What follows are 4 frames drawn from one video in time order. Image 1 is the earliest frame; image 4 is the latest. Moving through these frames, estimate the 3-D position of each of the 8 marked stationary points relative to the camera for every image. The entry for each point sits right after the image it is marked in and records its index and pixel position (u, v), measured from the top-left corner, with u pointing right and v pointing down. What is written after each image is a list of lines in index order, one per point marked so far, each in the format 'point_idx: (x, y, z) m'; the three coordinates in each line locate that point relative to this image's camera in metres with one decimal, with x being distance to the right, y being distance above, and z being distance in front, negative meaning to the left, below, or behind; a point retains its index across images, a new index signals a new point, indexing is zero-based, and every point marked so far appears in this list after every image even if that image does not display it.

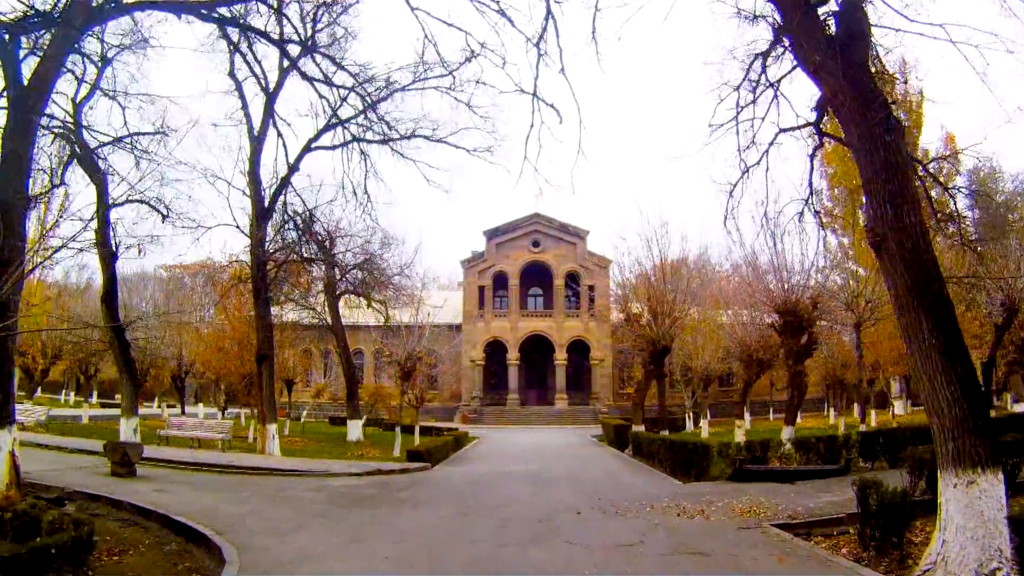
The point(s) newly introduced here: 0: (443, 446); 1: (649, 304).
0: (-1.7, -3.9, +17.8) m
1: (+3.6, -0.5, +19.7) m
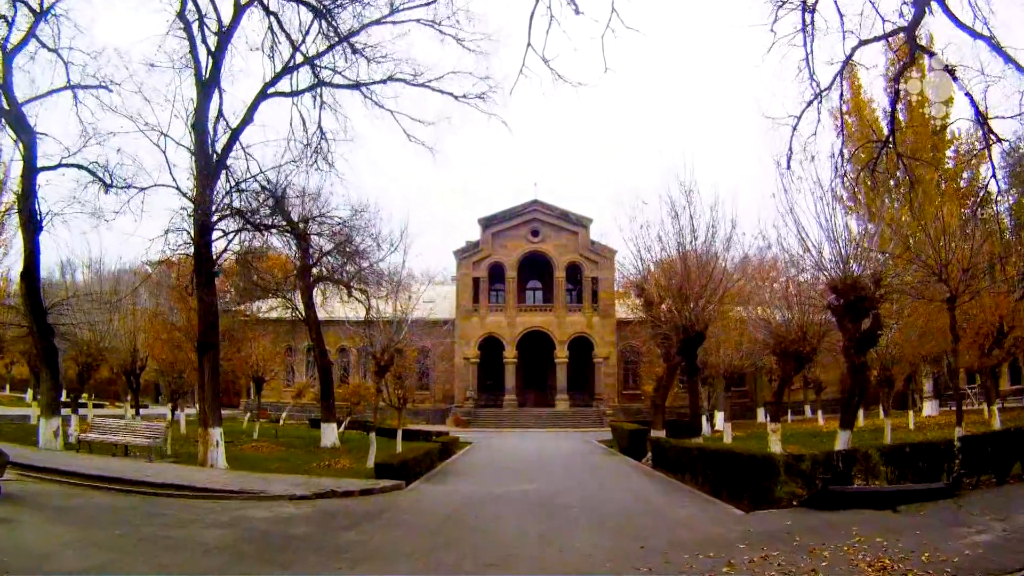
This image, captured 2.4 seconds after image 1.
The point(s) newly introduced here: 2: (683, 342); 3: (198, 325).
0: (-1.7, -3.3, +14.5) m
1: (+3.5, +0.1, +16.4) m
2: (+3.8, -1.1, +15.4) m
3: (-6.6, -0.8, +15.6) m
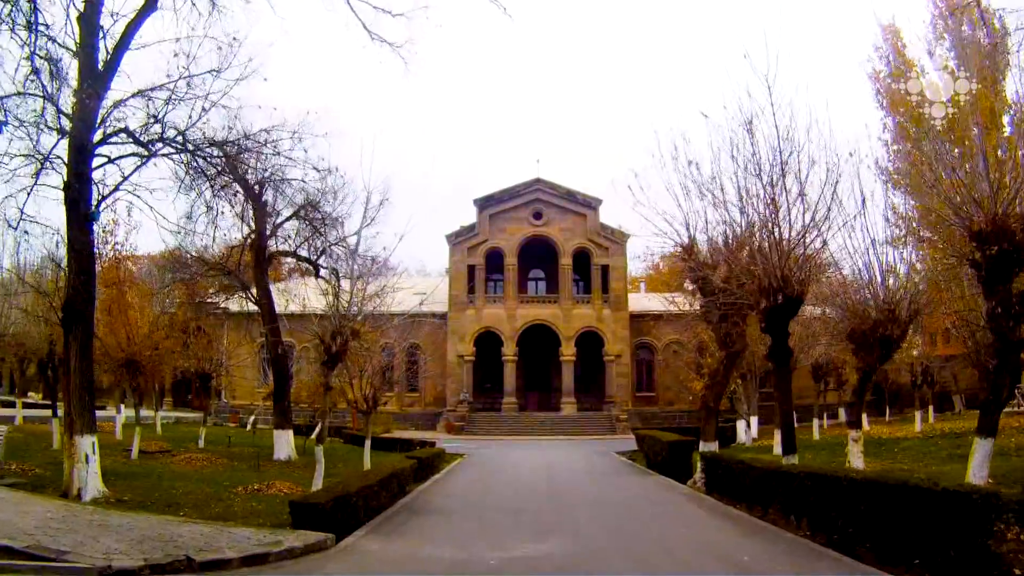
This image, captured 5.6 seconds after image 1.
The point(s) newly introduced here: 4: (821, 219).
0: (-1.7, -2.6, +9.8) m
1: (+3.5, +0.8, +11.8) m
2: (+3.8, -0.4, +10.8) m
3: (-6.6, 0.0, +10.9) m
4: (+4.7, +1.0, +11.6) m
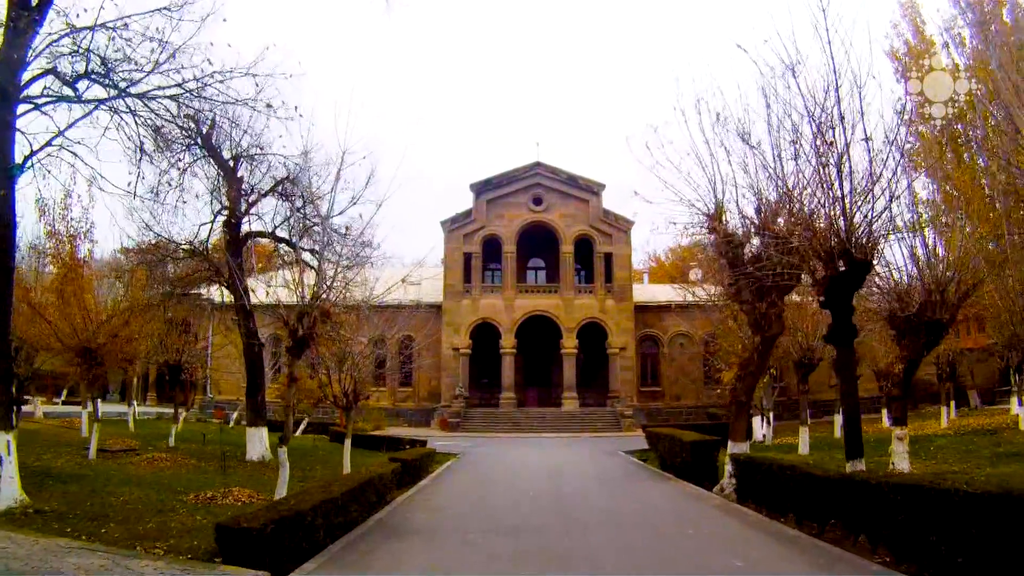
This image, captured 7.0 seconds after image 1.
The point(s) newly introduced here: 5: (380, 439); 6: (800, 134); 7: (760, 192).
0: (-1.7, -2.2, +8.0) m
1: (+3.5, +1.1, +10.0) m
2: (+3.8, 0.0, +9.0) m
3: (-6.6, +0.3, +9.1) m
4: (+4.7, +1.4, +9.8) m
5: (-3.3, -3.8, +18.6) m
6: (+3.9, +2.1, +9.9) m
7: (+3.5, +1.4, +10.4) m
